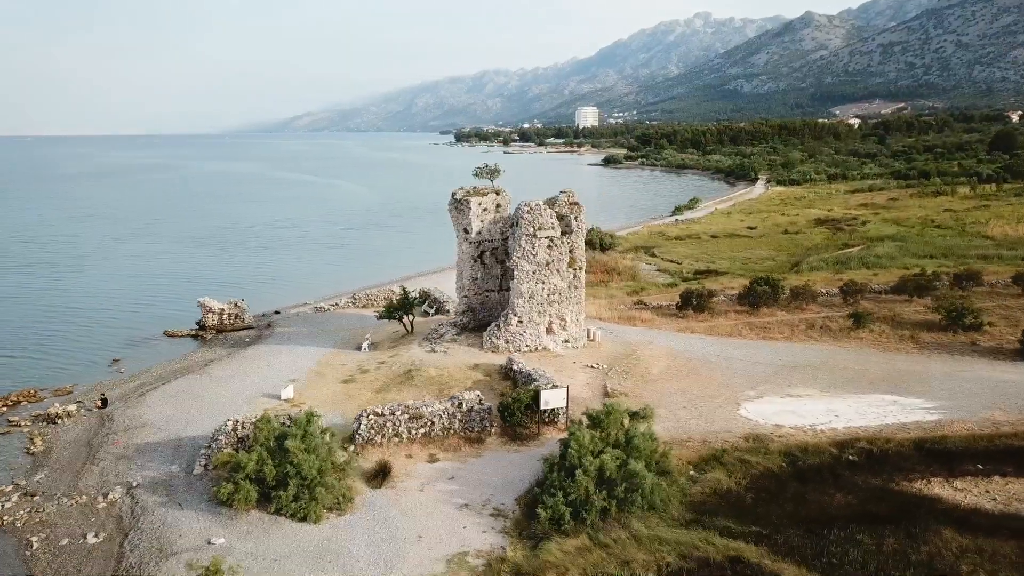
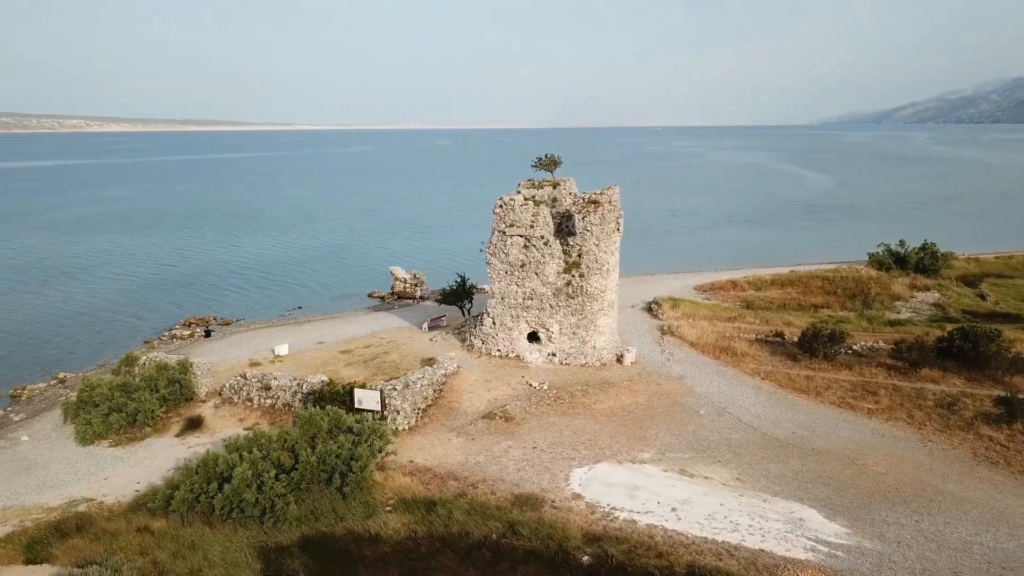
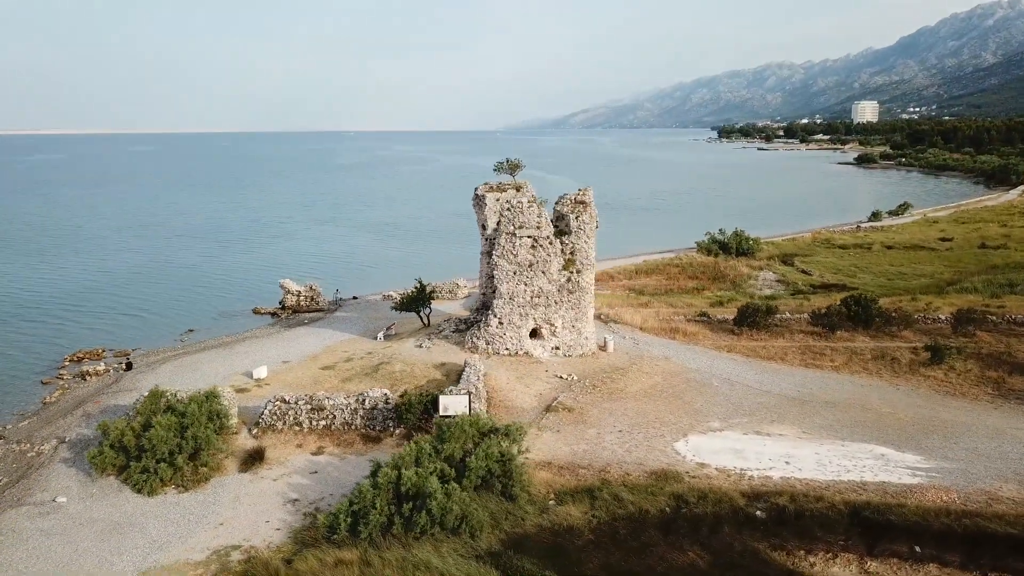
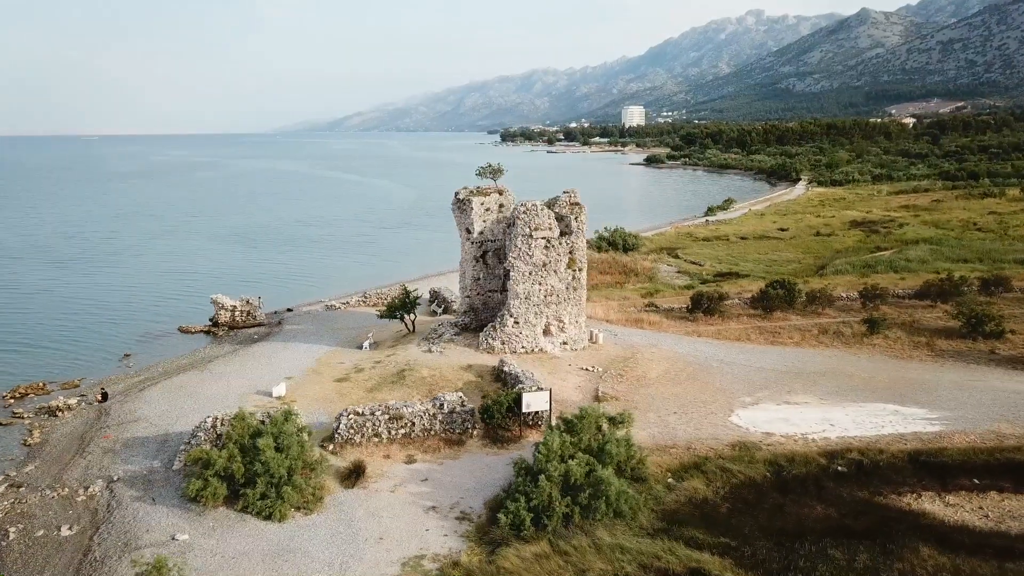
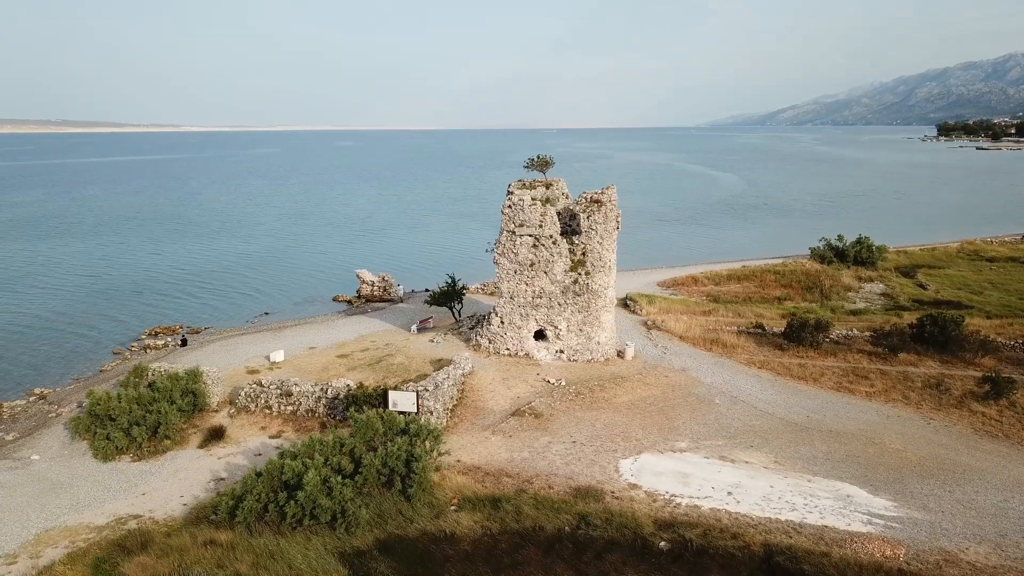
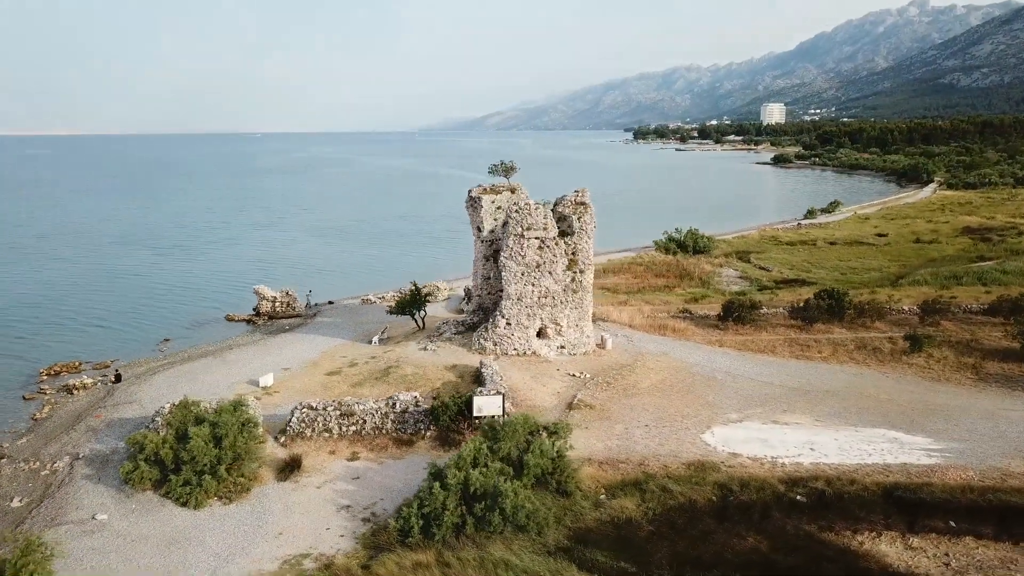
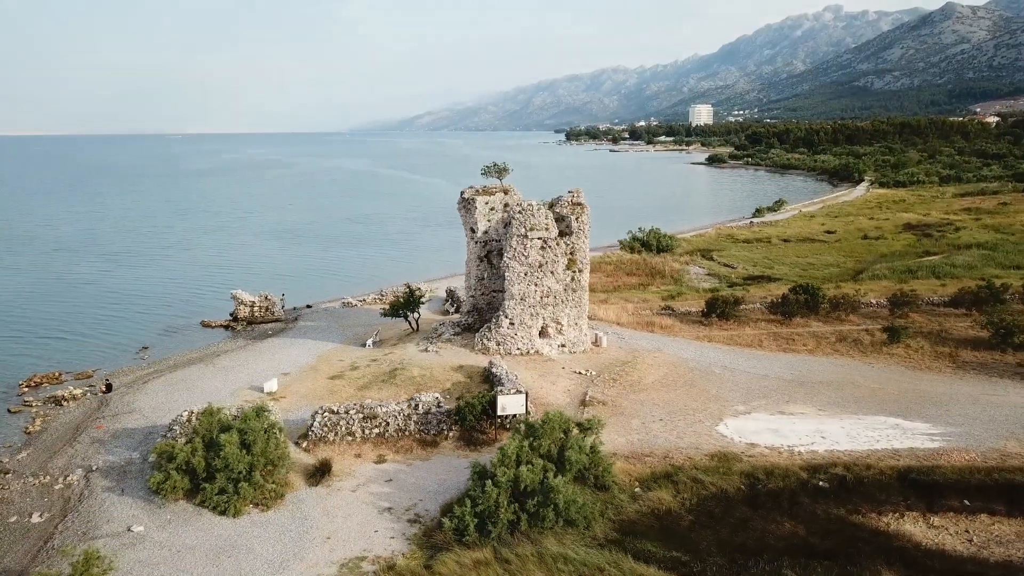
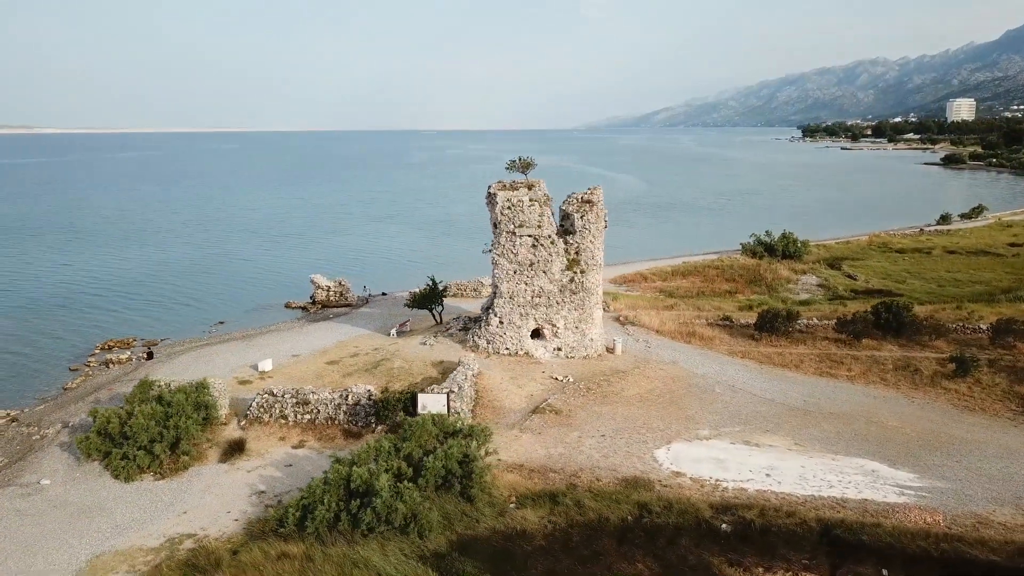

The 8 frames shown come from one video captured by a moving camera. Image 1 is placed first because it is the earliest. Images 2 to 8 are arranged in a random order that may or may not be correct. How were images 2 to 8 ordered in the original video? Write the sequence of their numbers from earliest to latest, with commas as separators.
4, 7, 6, 3, 8, 5, 2
